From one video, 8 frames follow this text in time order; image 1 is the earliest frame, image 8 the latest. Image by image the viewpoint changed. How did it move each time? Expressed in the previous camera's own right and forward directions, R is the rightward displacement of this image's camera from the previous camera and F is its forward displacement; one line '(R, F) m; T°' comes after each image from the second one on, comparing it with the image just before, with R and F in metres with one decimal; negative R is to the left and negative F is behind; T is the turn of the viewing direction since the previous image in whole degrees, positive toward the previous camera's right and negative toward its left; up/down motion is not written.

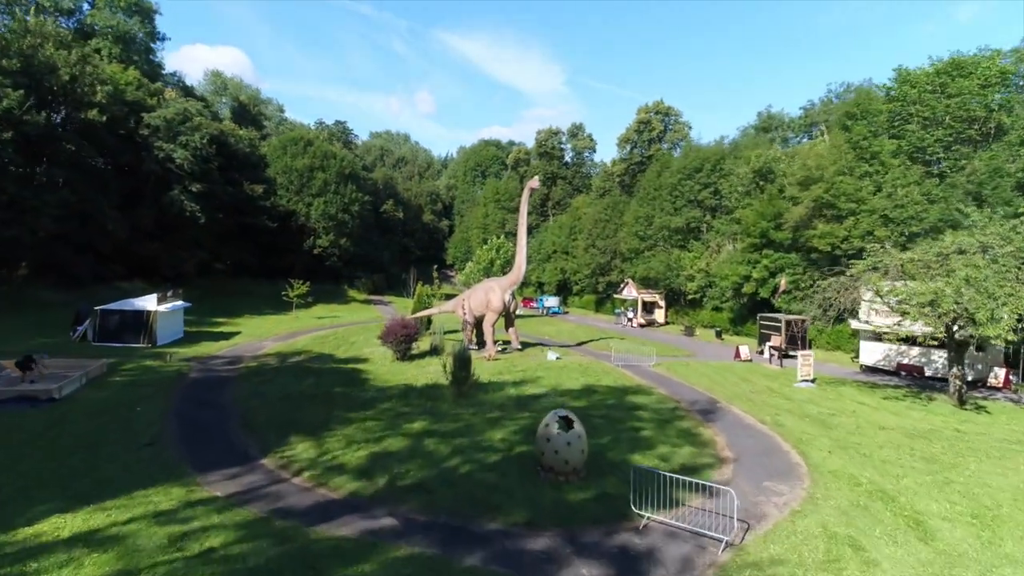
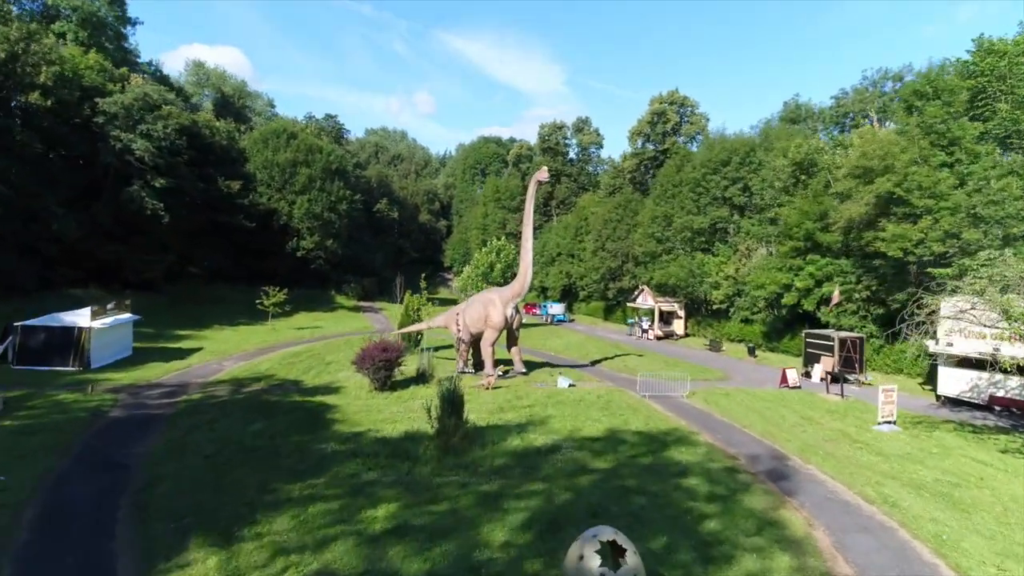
(-0.1, +5.0) m; 0°
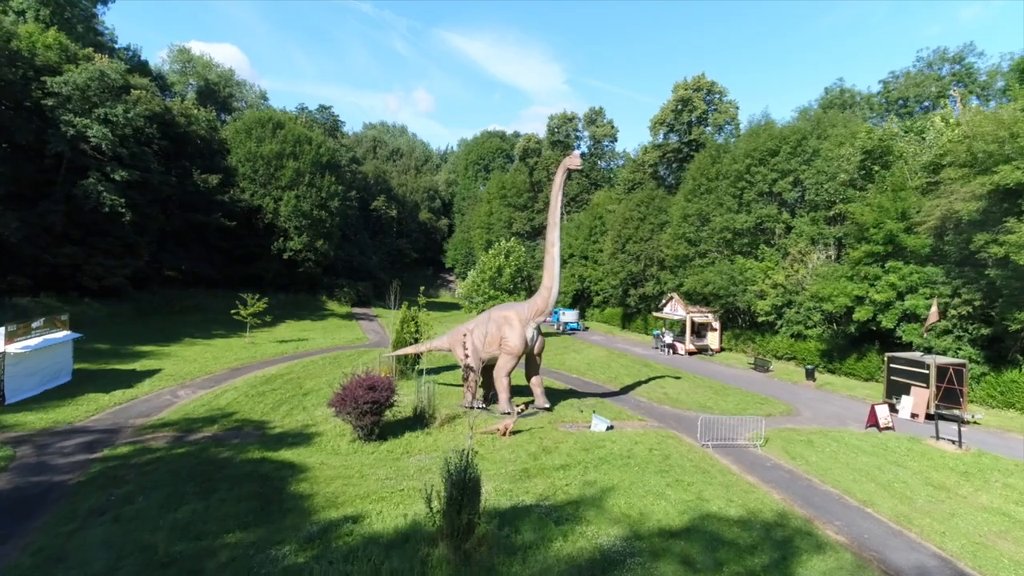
(-0.6, +5.2) m; 0°
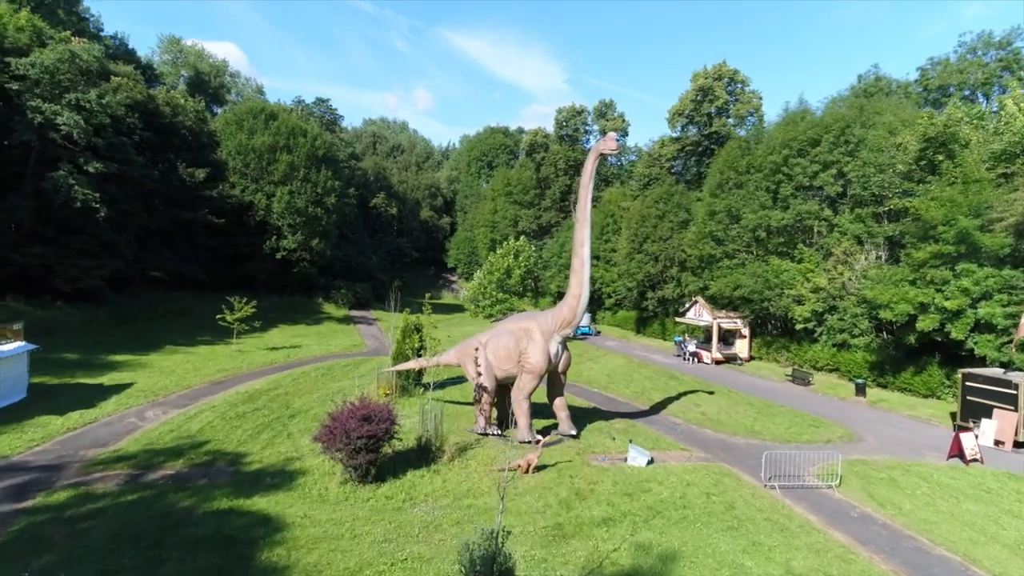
(-0.5, +3.1) m; 0°
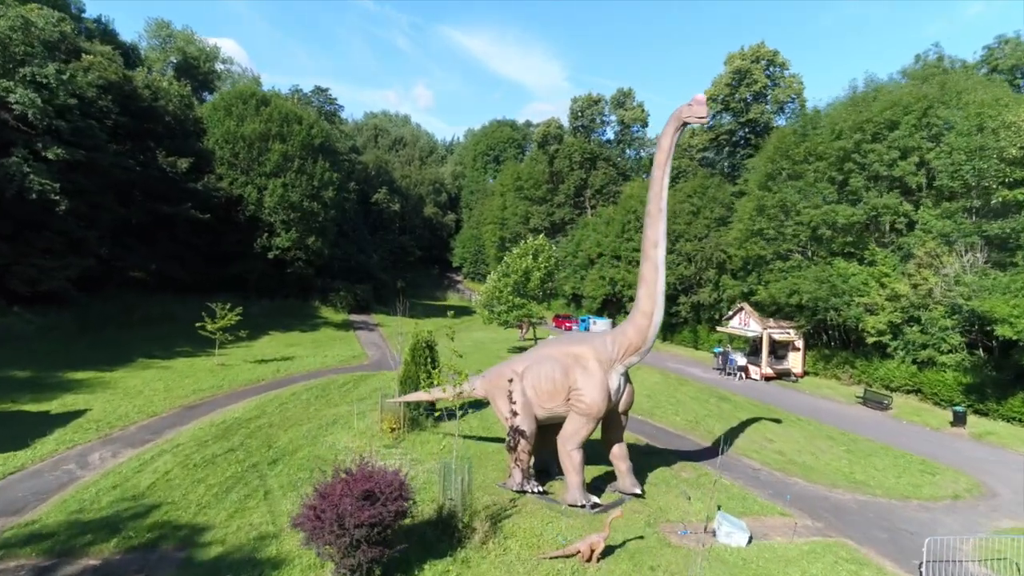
(-0.8, +4.3) m; 0°
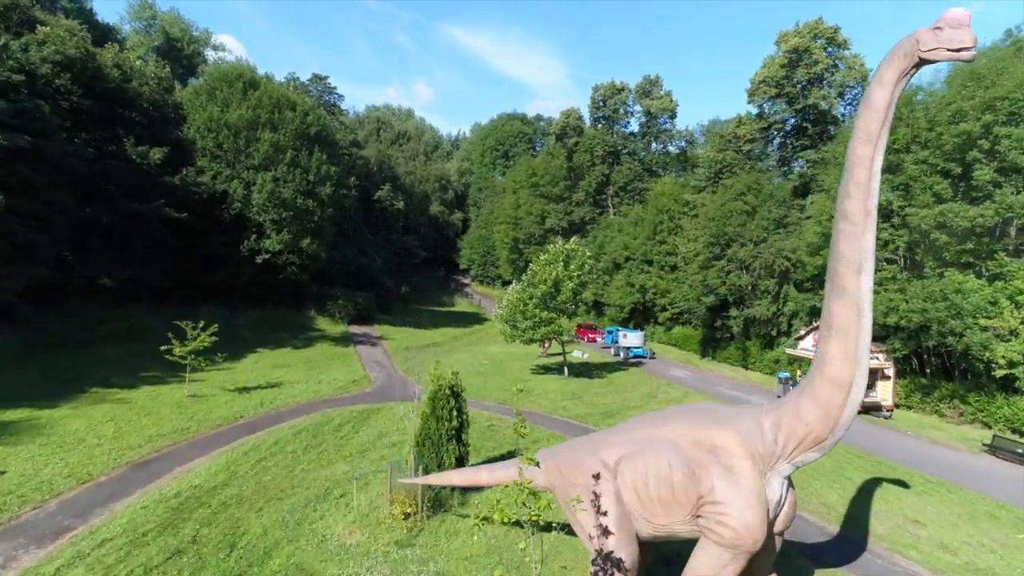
(-1.0, +5.2) m; 0°
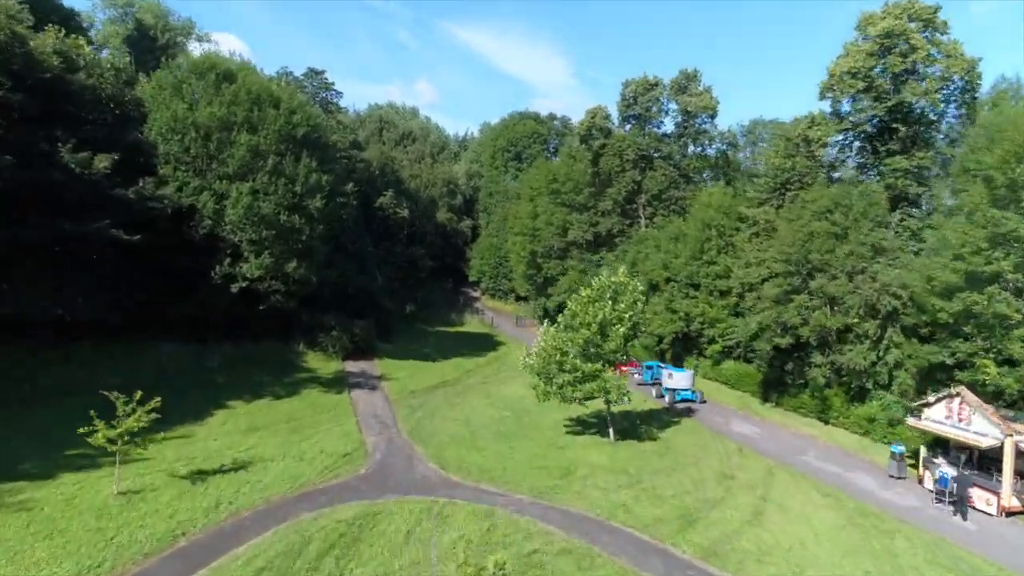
(-0.9, +6.4) m; 0°
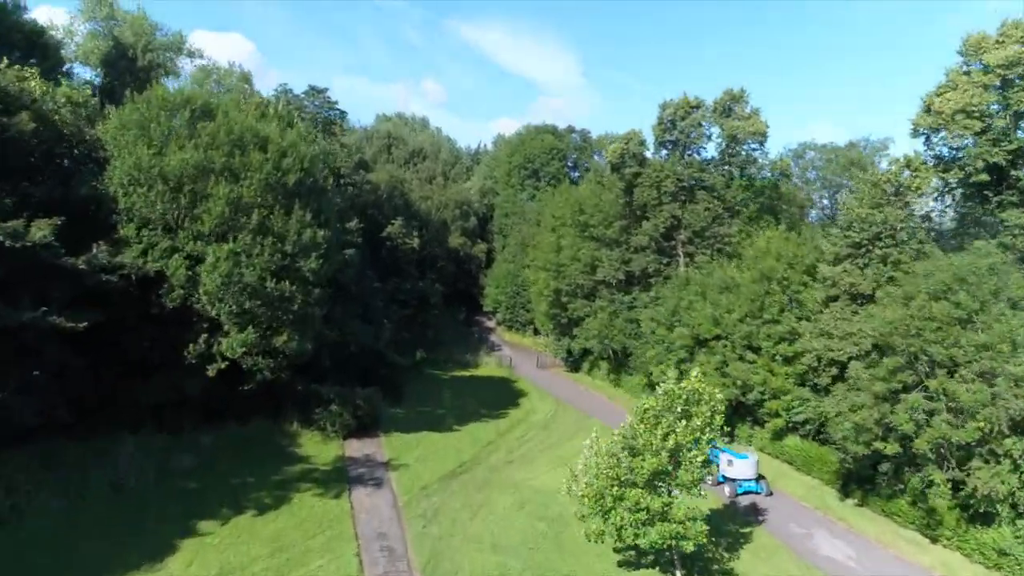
(-0.8, +5.3) m; -1°
